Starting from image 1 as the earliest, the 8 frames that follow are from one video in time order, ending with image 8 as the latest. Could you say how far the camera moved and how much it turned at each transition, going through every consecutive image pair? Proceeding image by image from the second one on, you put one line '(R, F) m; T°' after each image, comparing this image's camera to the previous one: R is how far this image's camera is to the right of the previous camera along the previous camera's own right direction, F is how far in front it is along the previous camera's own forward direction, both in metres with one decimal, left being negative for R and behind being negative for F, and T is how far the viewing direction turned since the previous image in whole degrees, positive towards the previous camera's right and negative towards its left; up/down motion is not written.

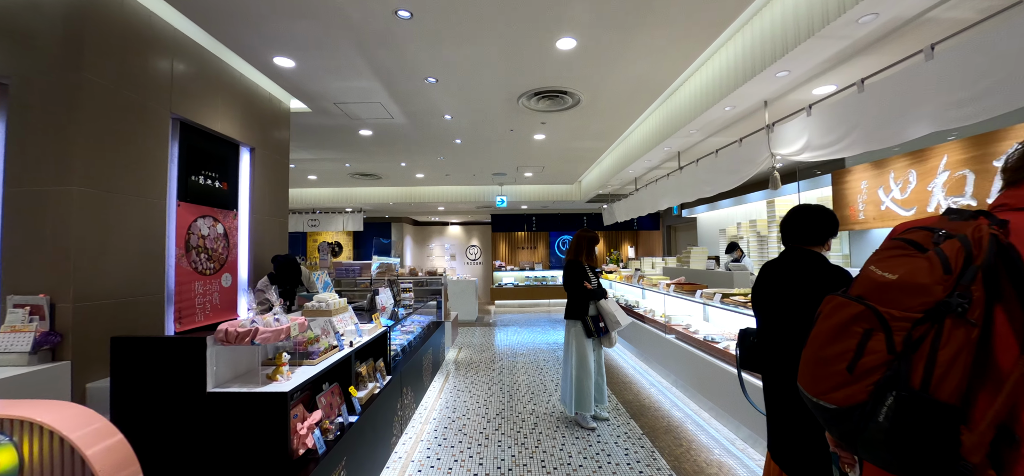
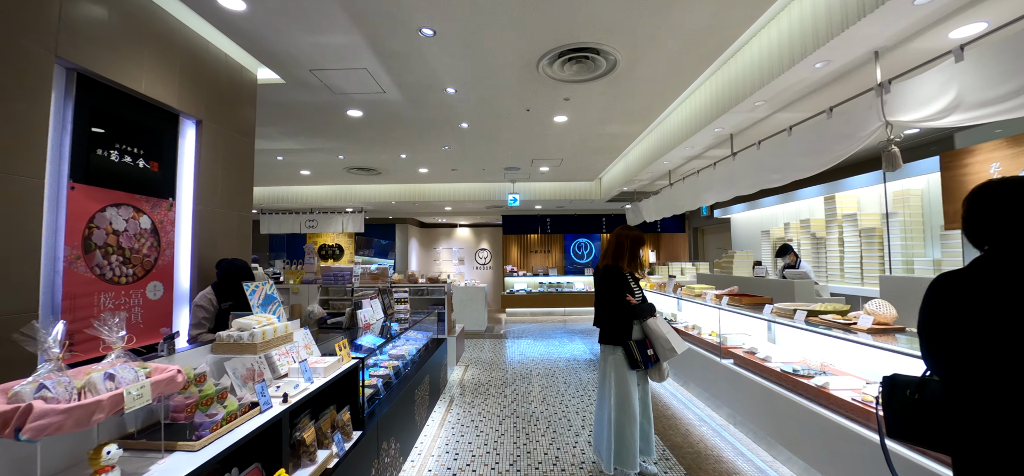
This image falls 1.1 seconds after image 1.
(-0.1, +0.8) m; -2°
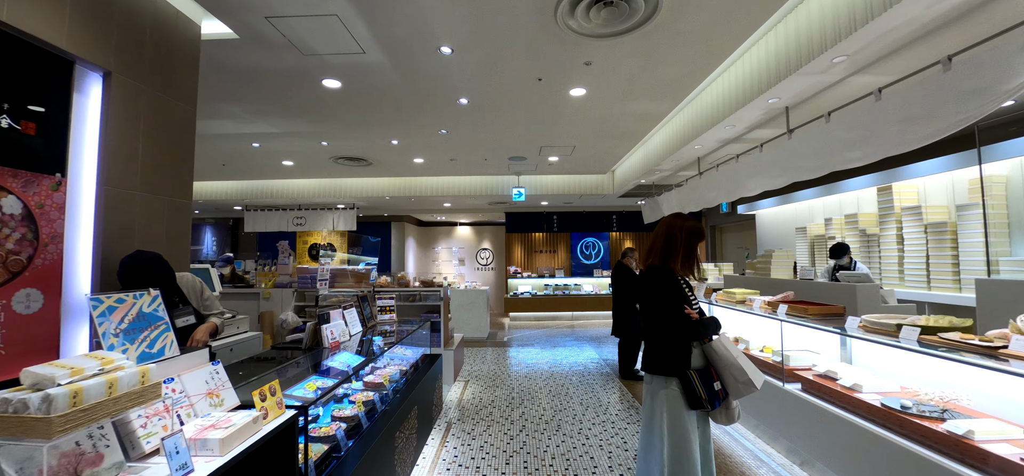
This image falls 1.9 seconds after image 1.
(-0.1, +0.7) m; 0°
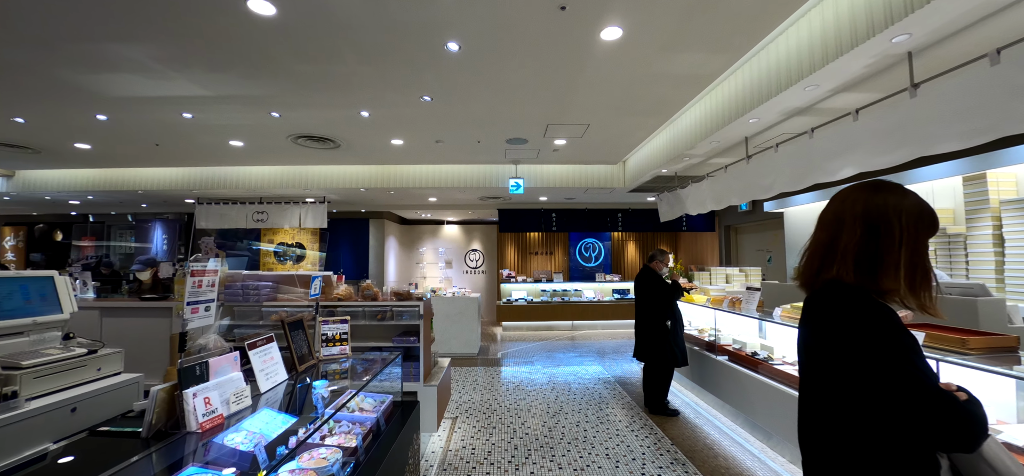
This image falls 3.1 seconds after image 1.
(-0.1, +1.0) m; +2°
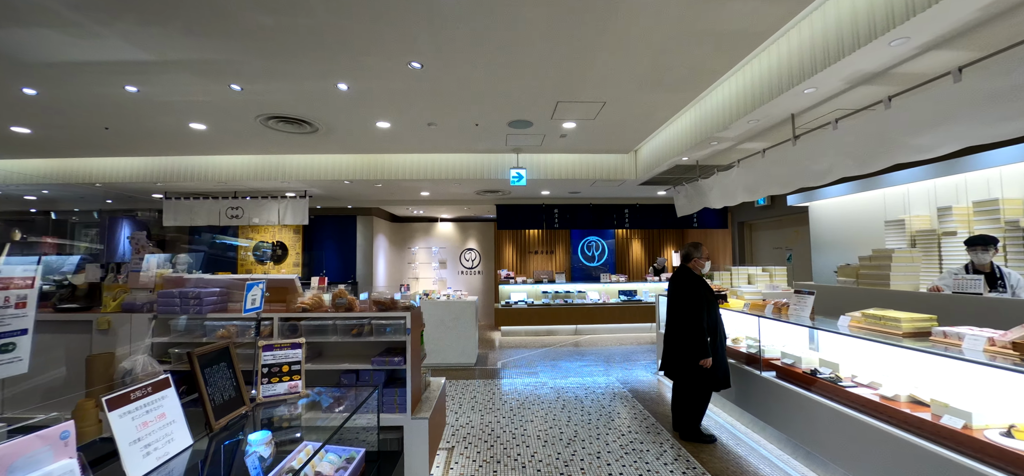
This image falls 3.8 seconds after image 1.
(-0.1, +0.6) m; +1°
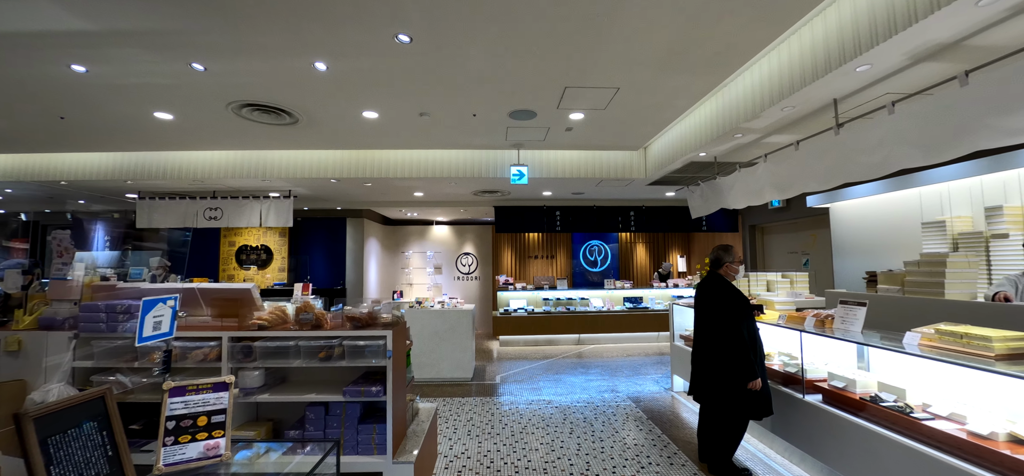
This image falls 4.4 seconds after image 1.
(0.0, +0.4) m; 0°
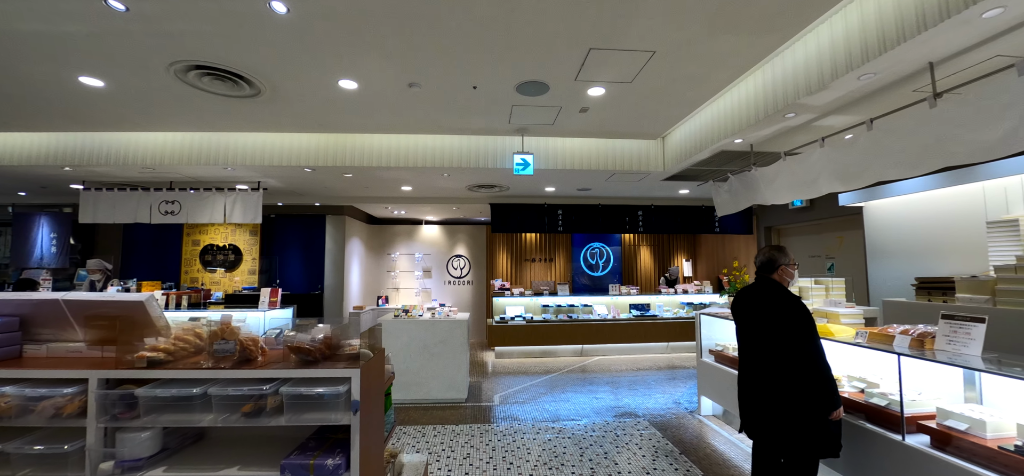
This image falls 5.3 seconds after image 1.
(-0.1, +0.7) m; +2°
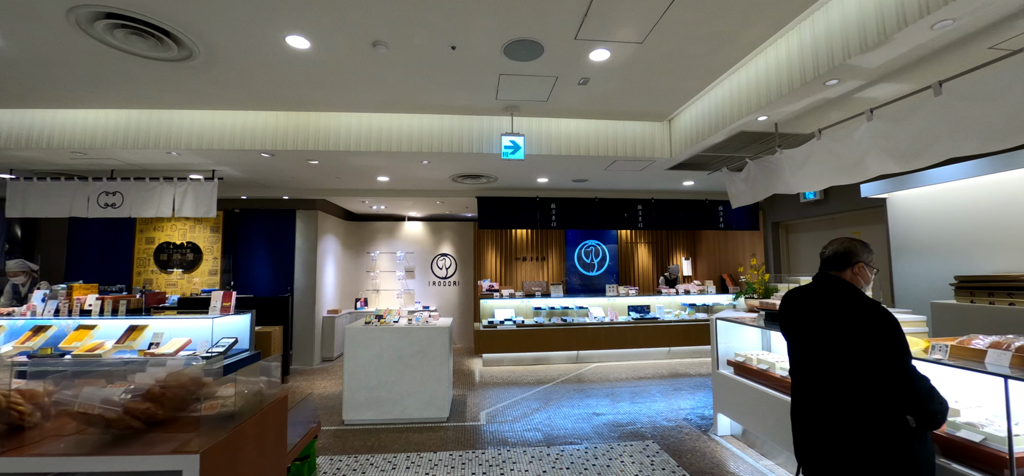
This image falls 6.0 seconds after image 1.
(0.0, +0.6) m; +1°
